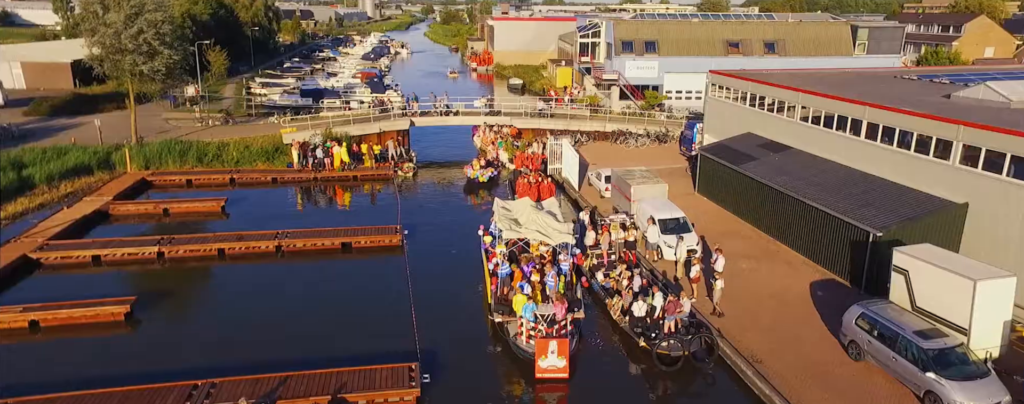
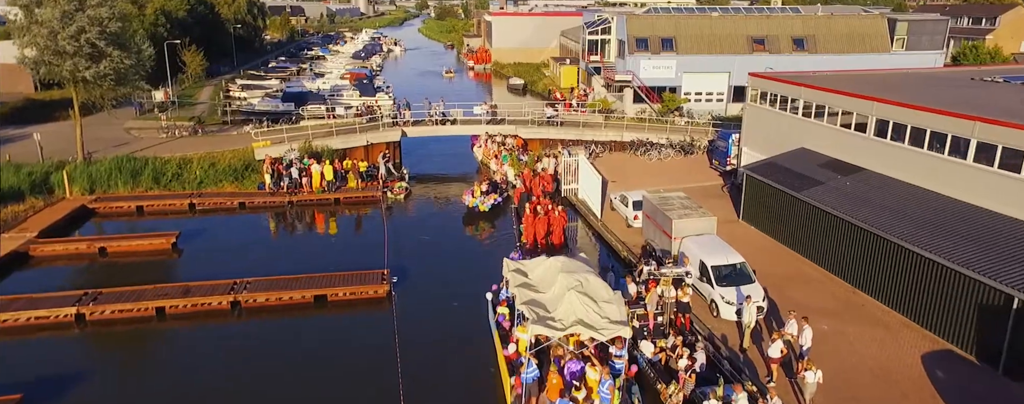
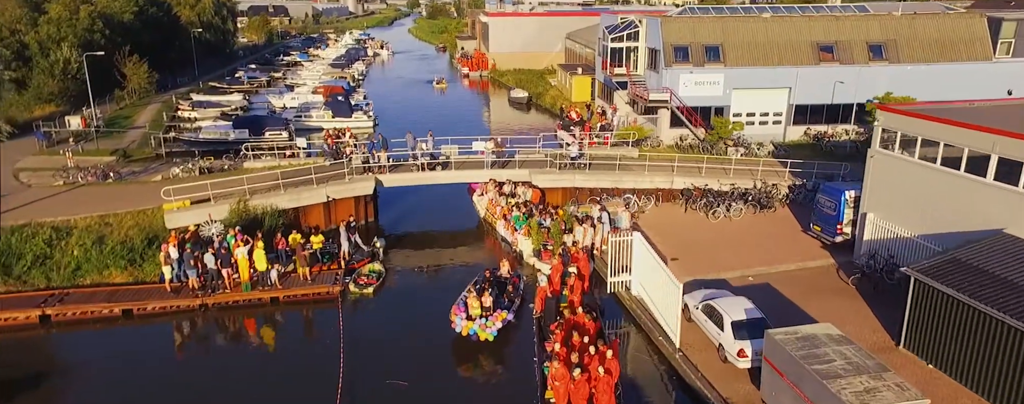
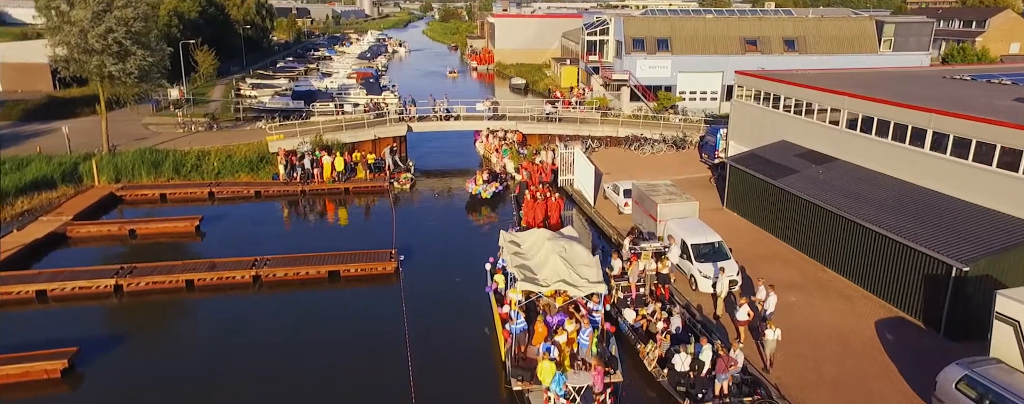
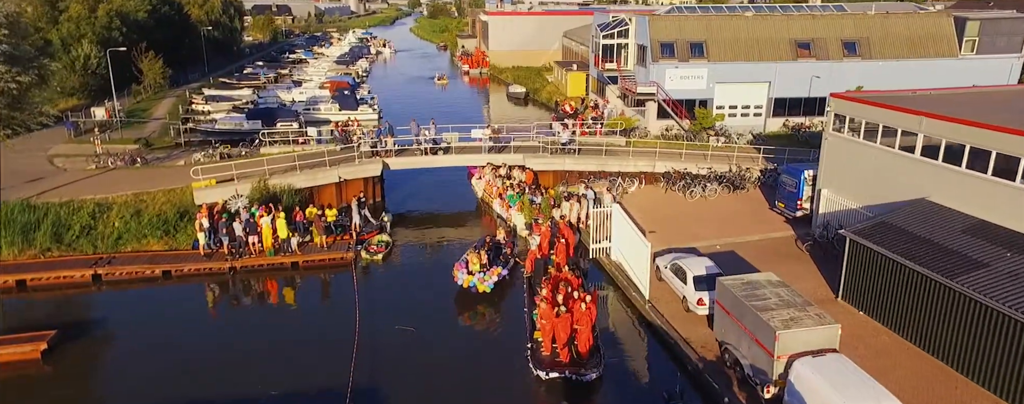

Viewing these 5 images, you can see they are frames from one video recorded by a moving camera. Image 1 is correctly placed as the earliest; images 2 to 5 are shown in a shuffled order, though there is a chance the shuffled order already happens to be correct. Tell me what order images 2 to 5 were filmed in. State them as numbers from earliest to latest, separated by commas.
4, 2, 5, 3
